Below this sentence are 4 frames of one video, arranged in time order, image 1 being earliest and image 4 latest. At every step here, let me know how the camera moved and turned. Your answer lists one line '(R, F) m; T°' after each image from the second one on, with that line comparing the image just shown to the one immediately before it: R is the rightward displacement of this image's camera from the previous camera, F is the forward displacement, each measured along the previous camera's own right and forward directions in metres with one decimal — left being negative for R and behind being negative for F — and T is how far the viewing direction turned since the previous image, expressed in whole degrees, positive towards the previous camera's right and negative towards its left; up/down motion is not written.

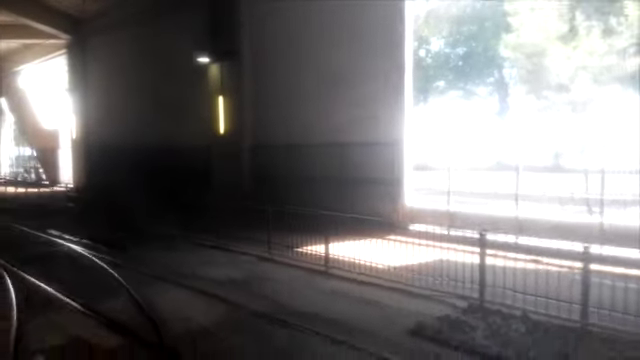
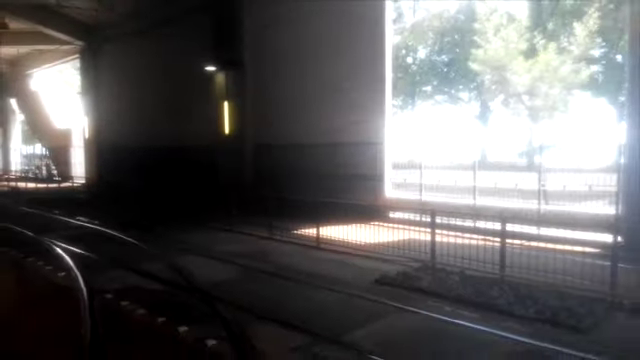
(+0.1, -2.4) m; 0°
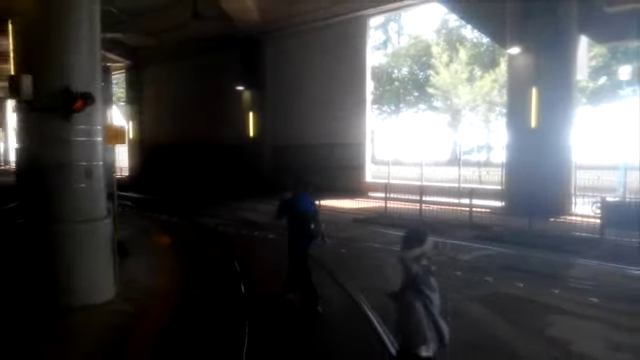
(0.0, -7.2) m; 0°
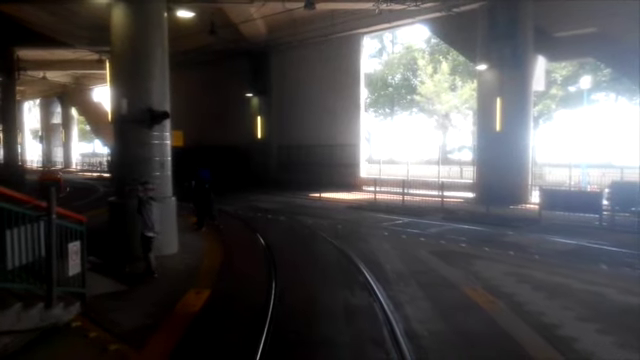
(0.0, -3.5) m; 0°
